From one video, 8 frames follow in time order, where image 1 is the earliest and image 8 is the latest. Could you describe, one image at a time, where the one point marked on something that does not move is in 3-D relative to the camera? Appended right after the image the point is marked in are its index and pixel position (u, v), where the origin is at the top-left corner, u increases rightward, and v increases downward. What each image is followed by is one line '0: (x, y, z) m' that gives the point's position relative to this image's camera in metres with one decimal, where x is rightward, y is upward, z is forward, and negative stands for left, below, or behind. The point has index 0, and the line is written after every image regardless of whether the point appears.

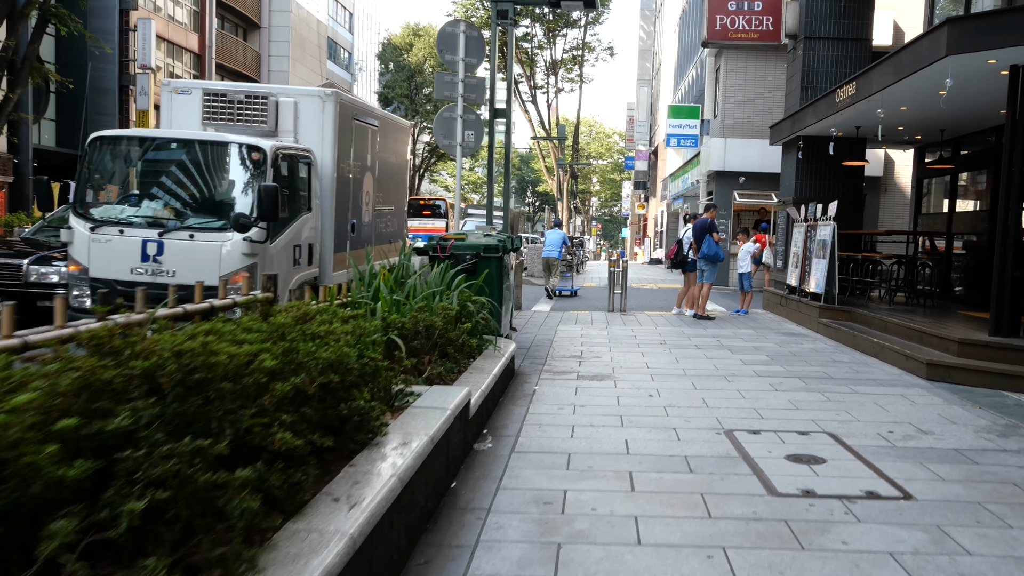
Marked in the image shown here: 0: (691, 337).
0: (+2.8, -0.8, +10.7) m
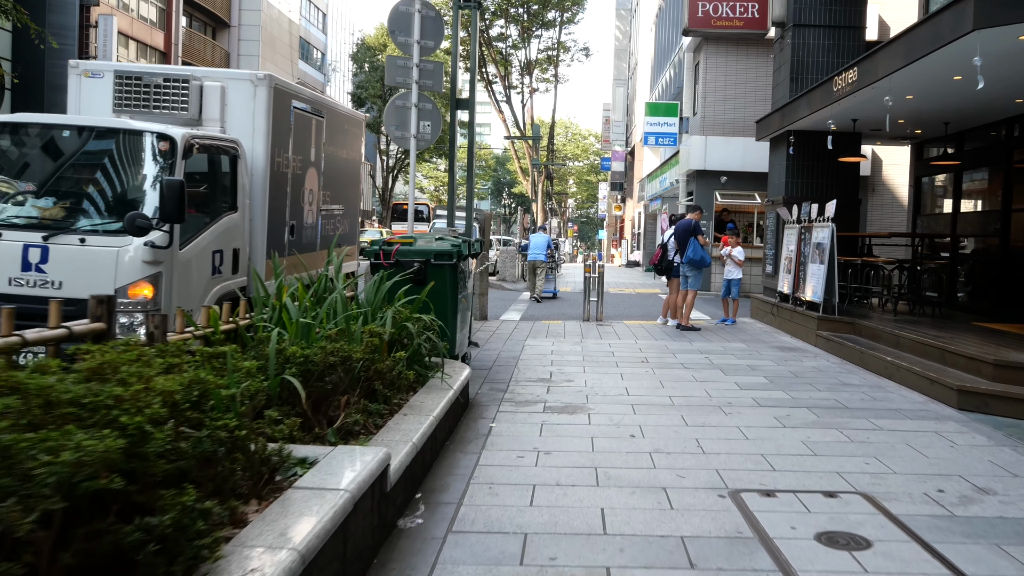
0: (+2.3, -0.9, +9.4) m
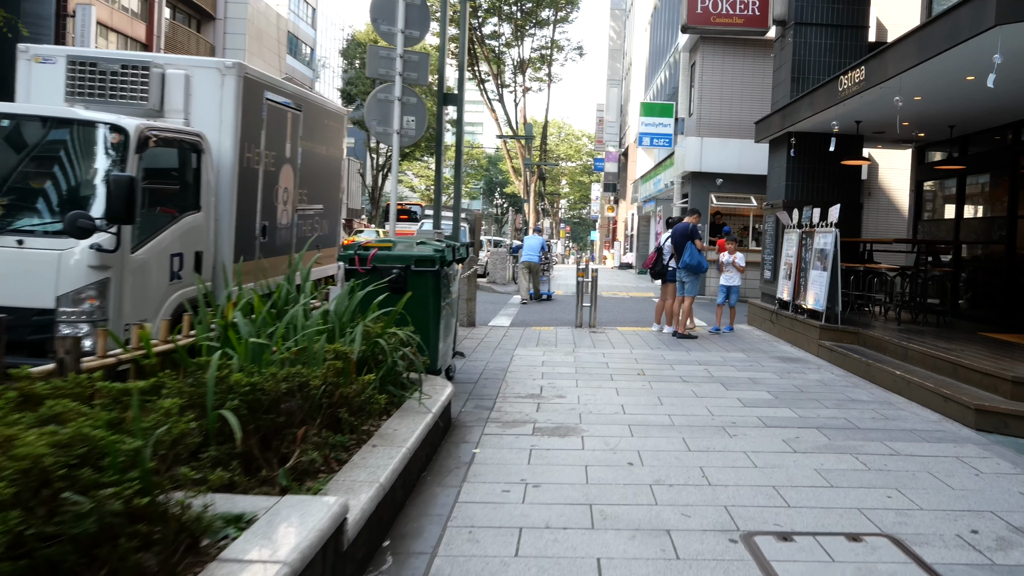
0: (+2.1, -1.0, +8.9) m
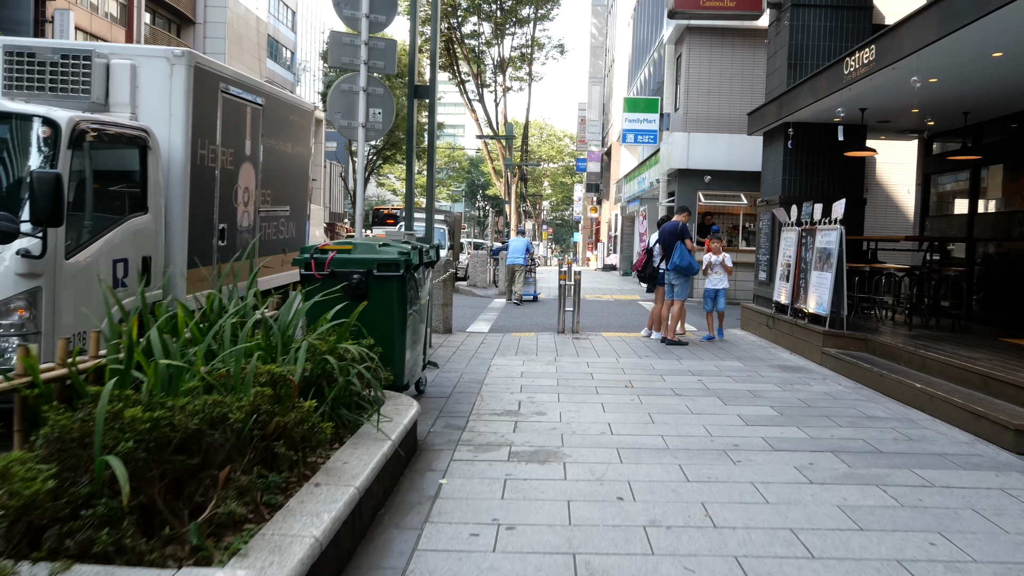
0: (+1.9, -1.1, +8.2) m
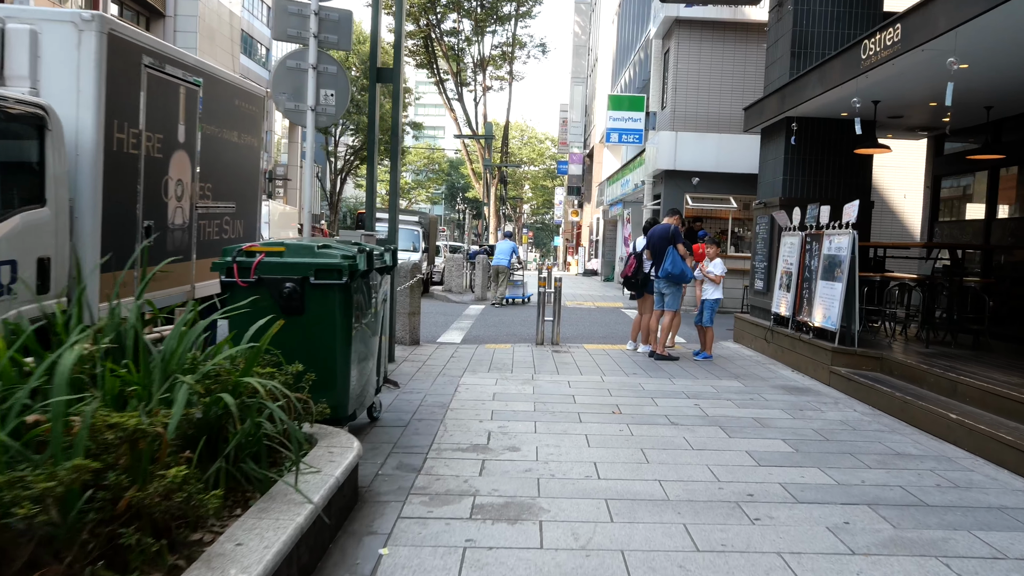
0: (+1.5, -1.2, +7.2) m
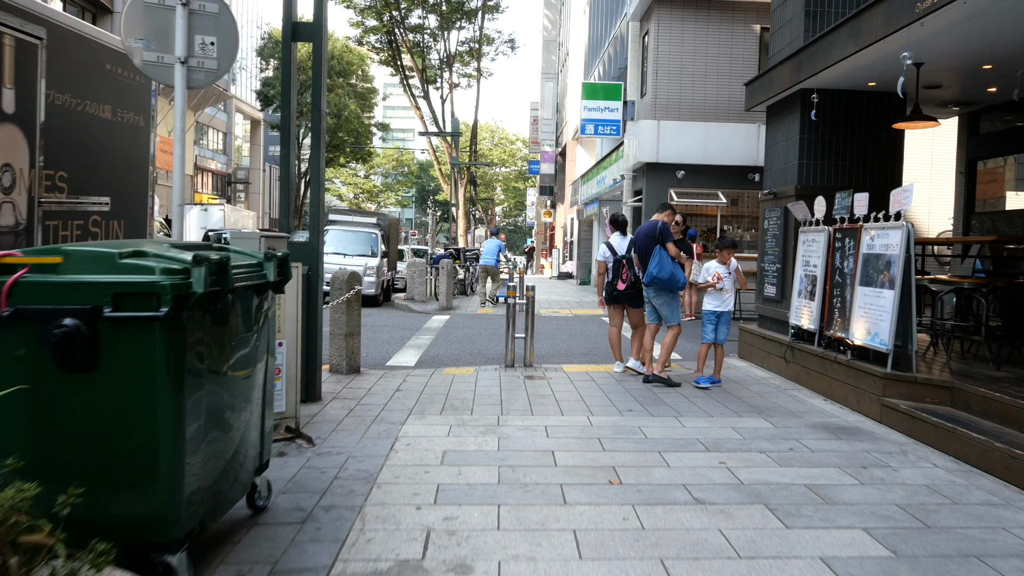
0: (+1.2, -1.3, +5.3) m
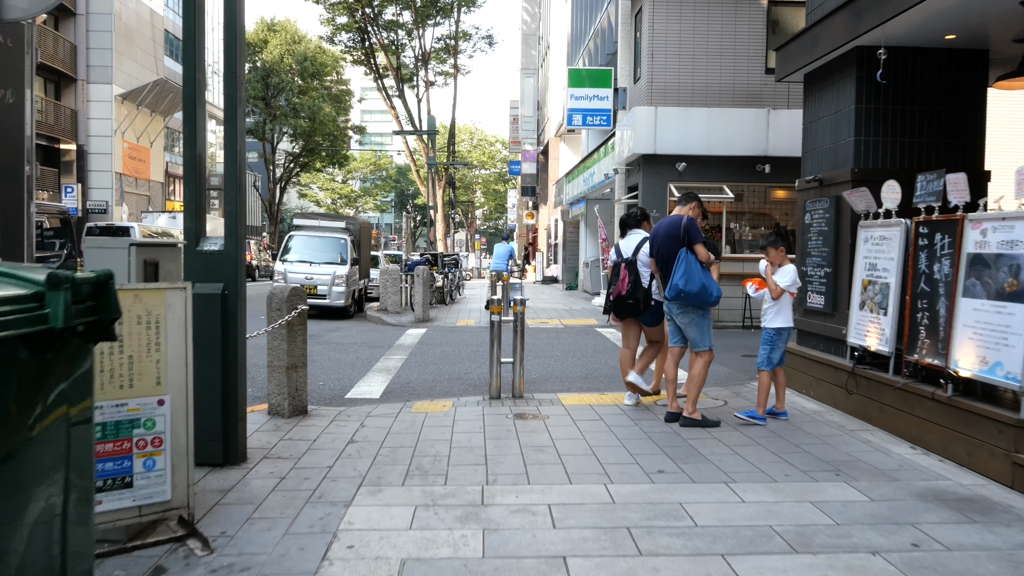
0: (+1.2, -1.4, +3.5) m
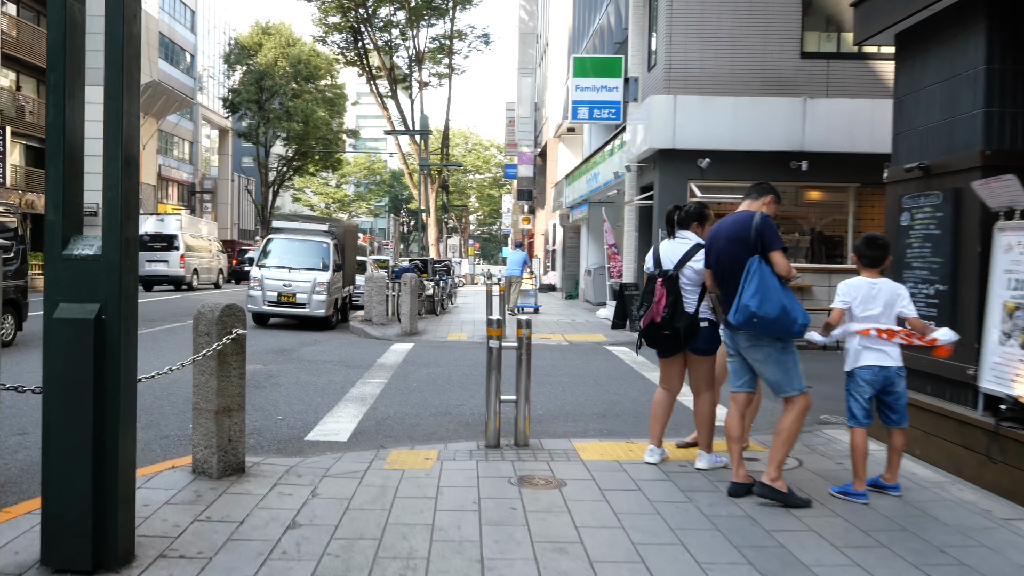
0: (+1.2, -1.6, +1.7) m
